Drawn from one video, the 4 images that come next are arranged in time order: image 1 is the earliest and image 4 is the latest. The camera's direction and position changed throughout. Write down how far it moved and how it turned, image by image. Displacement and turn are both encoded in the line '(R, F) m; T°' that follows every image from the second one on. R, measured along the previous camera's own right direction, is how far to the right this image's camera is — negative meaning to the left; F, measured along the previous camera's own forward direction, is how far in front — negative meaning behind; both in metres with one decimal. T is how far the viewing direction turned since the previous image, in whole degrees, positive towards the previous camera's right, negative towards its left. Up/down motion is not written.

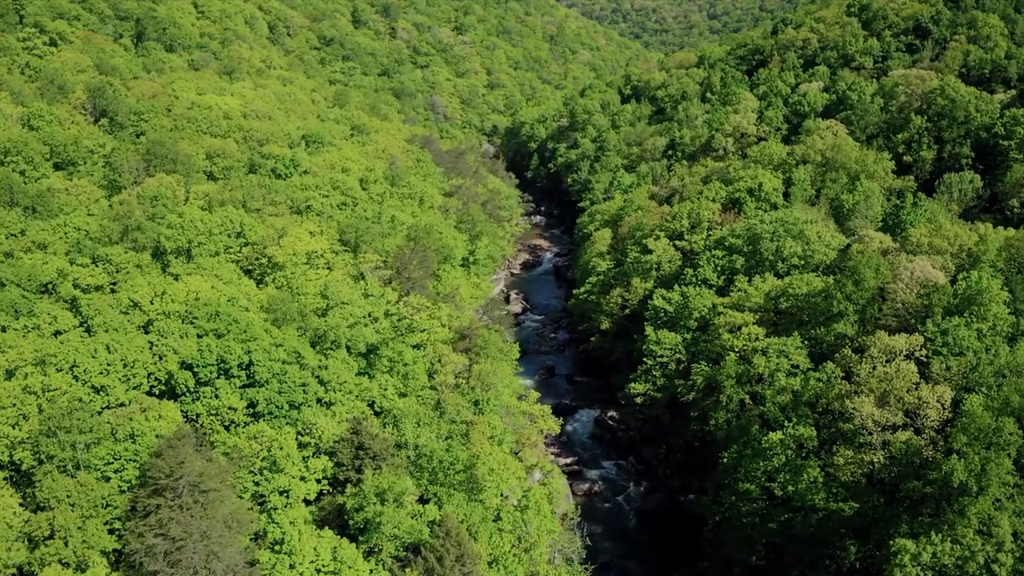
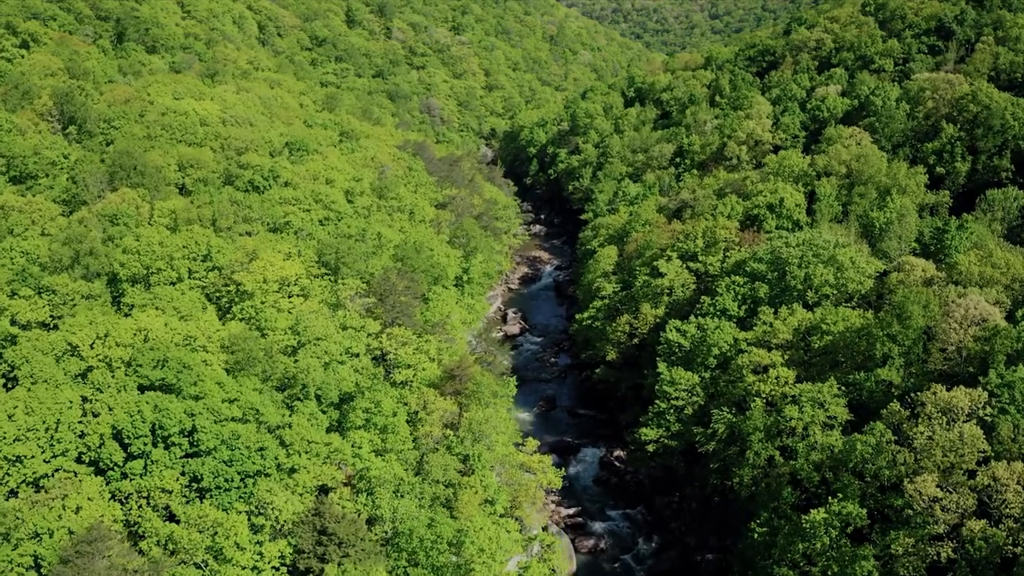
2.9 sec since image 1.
(+0.3, +6.2) m; 0°
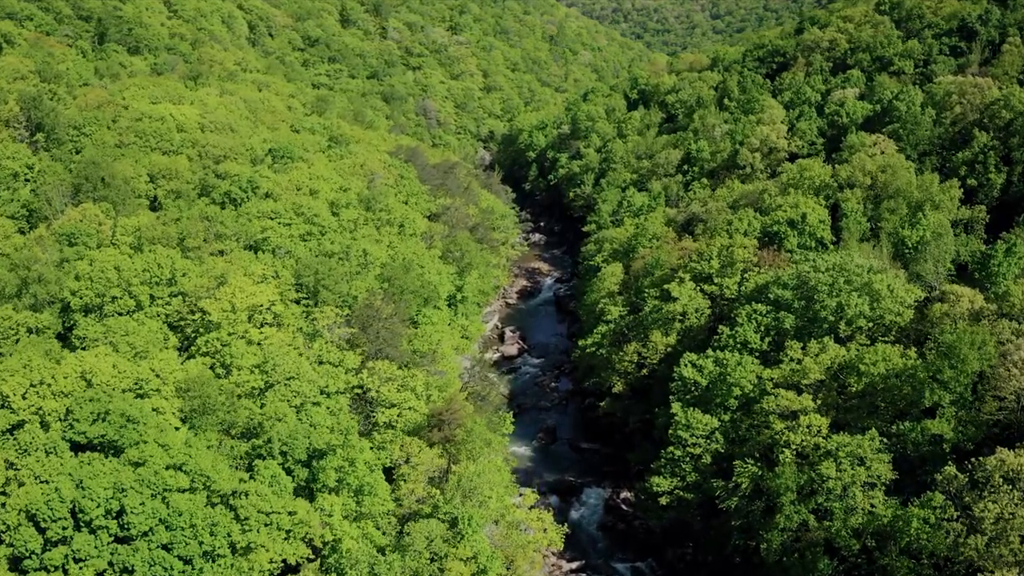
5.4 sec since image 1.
(+0.2, +5.5) m; 0°
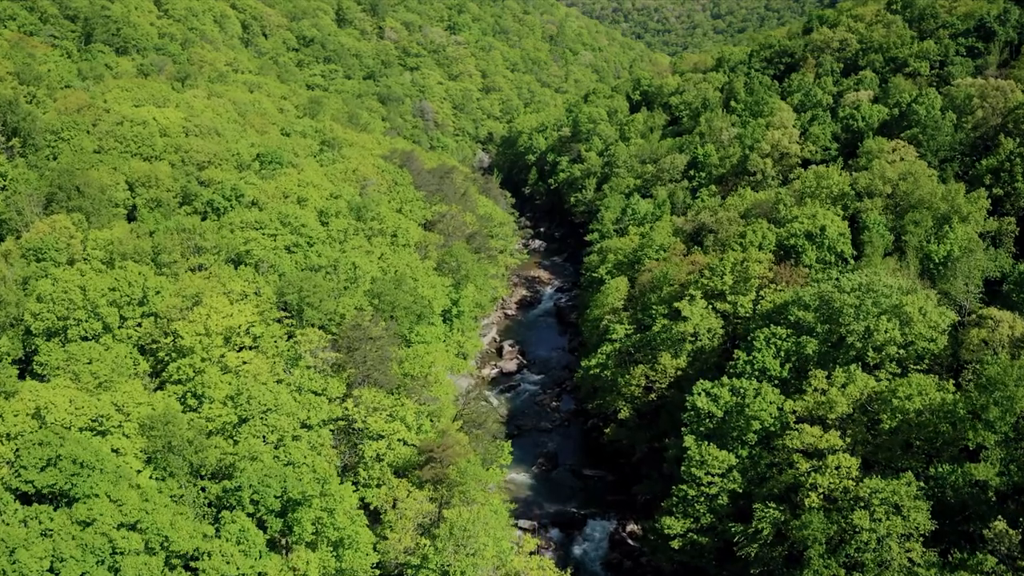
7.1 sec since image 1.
(+0.1, +3.7) m; 0°
